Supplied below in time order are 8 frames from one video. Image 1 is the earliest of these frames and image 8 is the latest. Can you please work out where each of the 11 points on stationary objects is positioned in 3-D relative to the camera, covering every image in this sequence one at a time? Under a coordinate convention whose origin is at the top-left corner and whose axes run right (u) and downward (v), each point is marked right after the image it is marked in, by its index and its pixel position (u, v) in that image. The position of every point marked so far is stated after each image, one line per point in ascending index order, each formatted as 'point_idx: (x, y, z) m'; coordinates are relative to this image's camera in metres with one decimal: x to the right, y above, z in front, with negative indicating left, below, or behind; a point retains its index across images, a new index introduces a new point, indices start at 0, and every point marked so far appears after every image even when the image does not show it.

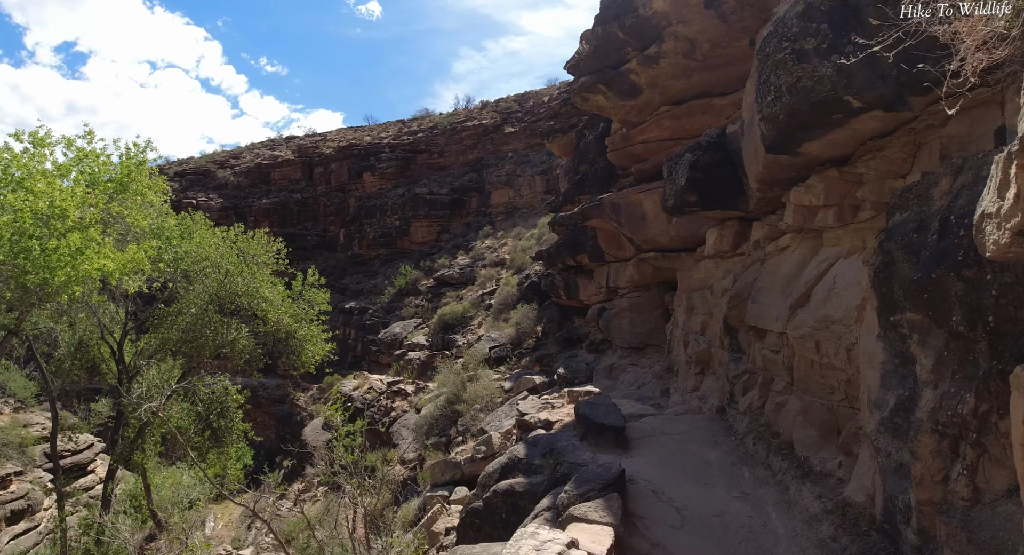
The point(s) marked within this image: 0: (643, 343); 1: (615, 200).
0: (+3.3, -1.7, +16.1) m
1: (+2.4, +1.8, +14.9) m
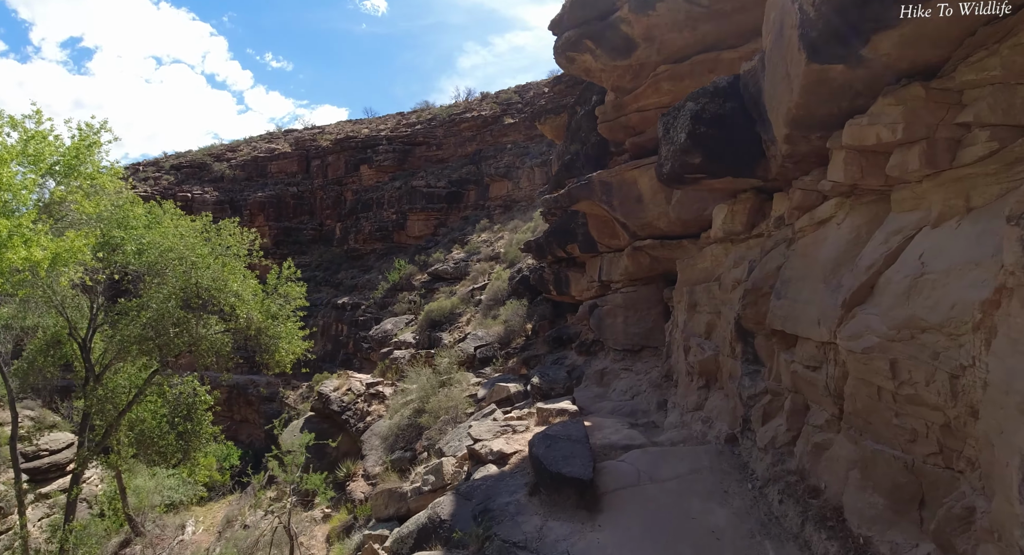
0: (+2.8, -1.5, +14.0) m
1: (+1.9, +2.0, +12.8) m
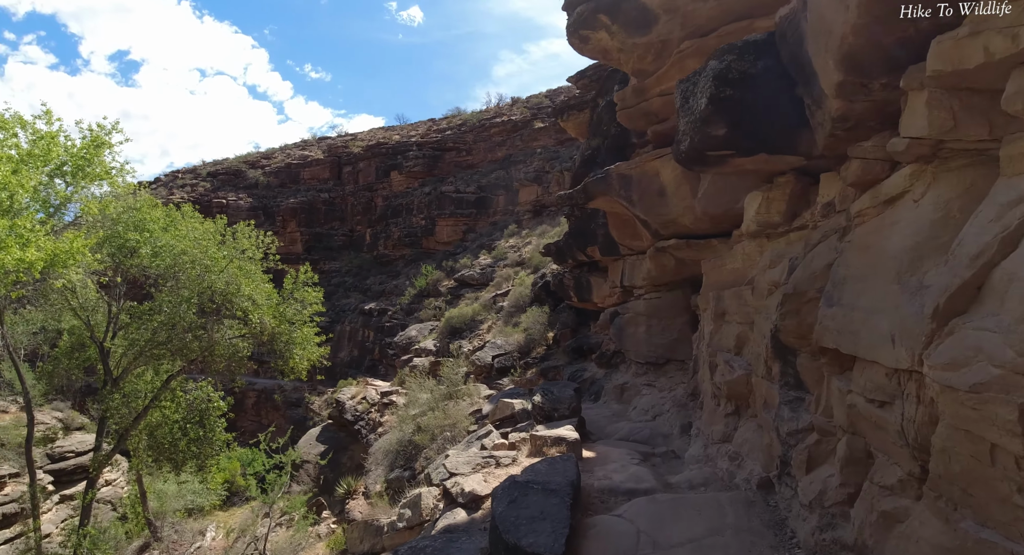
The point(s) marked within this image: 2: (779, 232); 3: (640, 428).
0: (+2.9, -1.6, +12.5) m
1: (+2.0, +1.9, +11.5) m
2: (+3.2, +0.6, +7.7) m
3: (+2.1, -2.5, +10.5) m
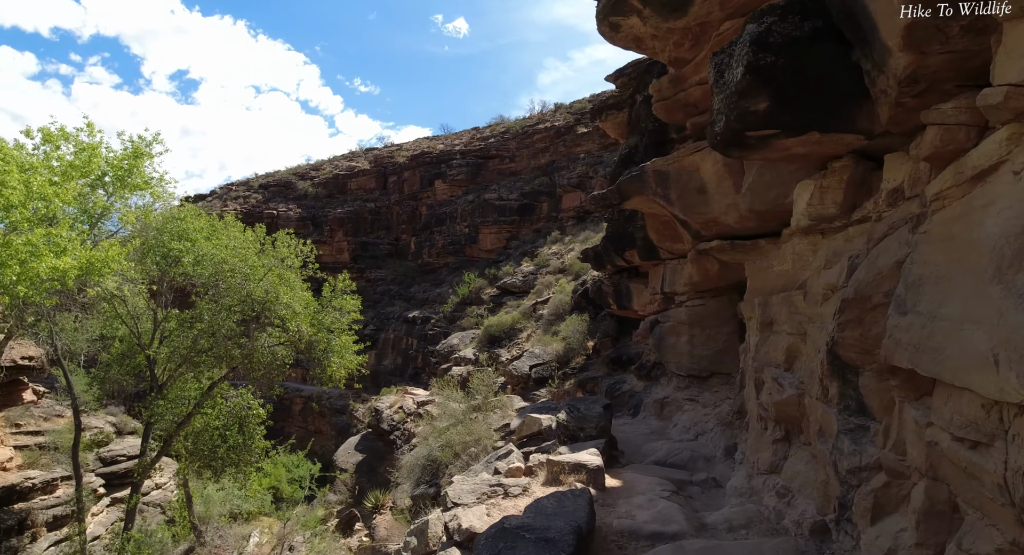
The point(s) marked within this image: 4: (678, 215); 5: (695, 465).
0: (+3.5, -1.7, +11.5) m
1: (+2.5, +1.8, +10.6) m
2: (+3.4, +0.5, +6.7) m
3: (+2.5, -2.6, +9.6) m
4: (+2.7, +1.0, +10.5) m
5: (+2.6, -2.7, +9.3) m
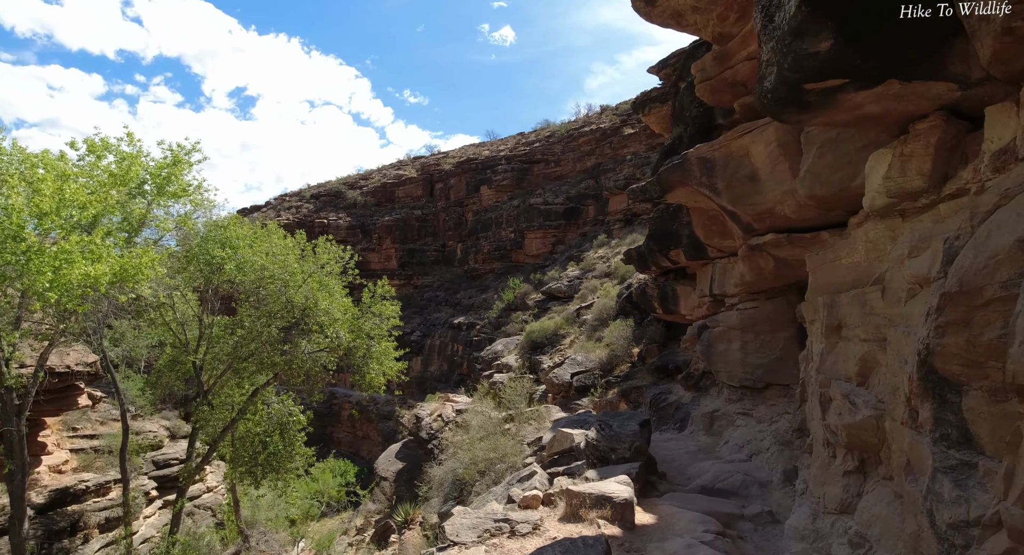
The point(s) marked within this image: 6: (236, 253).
0: (+4.0, -1.7, +10.3) m
1: (+2.9, +1.8, +9.5) m
2: (+3.5, +0.6, +5.6) m
3: (+2.9, -2.6, +8.5) m
4: (+3.1, +1.0, +9.4) m
5: (+3.0, -2.7, +8.1) m
6: (-8.6, +0.8, +19.8) m
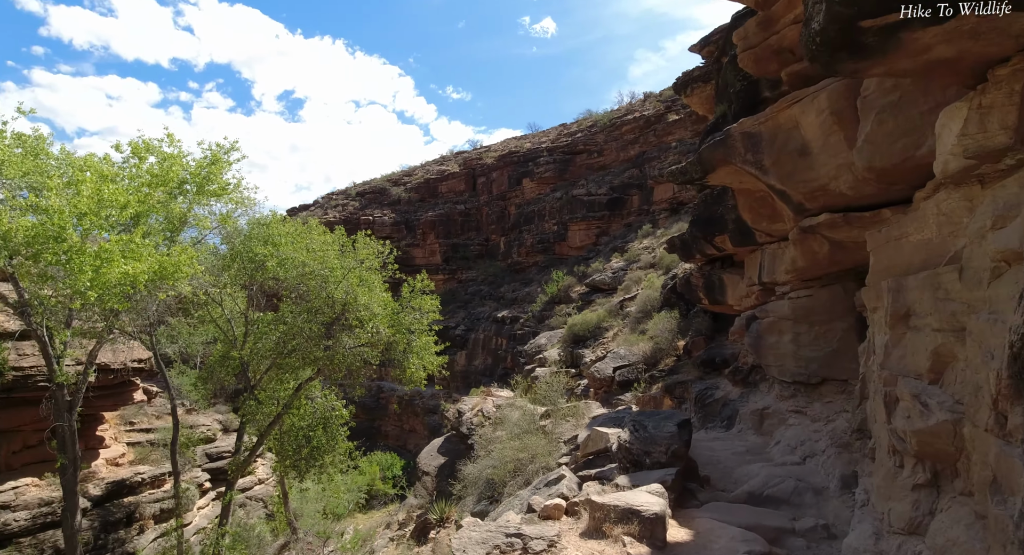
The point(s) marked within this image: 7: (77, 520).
0: (+4.5, -1.5, +9.5) m
1: (+3.2, +2.0, +8.7) m
2: (+3.6, +0.7, +4.8) m
3: (+3.2, -2.4, +7.8) m
4: (+3.5, +1.2, +8.6) m
5: (+3.3, -2.5, +7.4) m
6: (-7.5, +0.9, +19.8) m
7: (-10.1, -5.6, +14.9) m
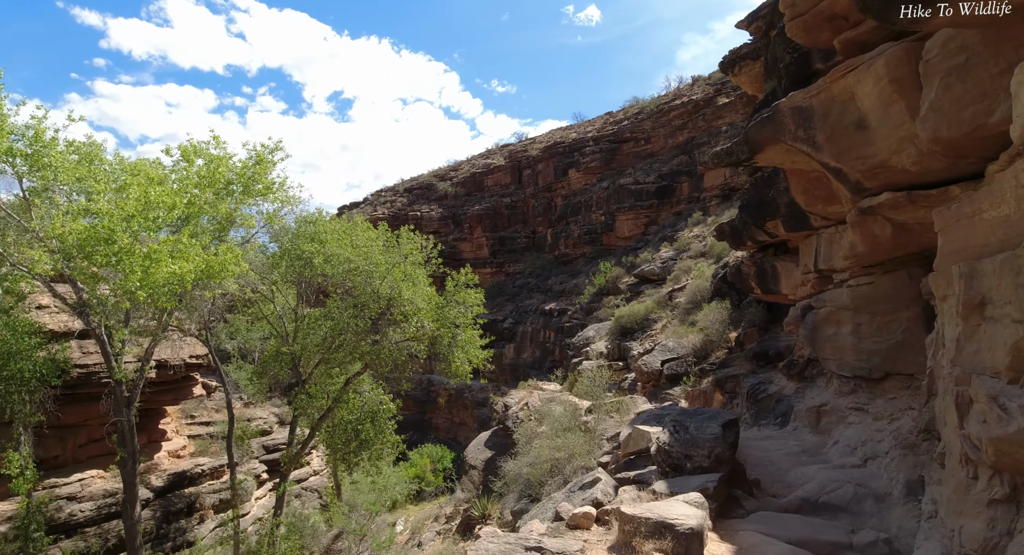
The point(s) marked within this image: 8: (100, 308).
0: (+5.0, -1.3, +8.8) m
1: (+3.6, +2.2, +8.1) m
2: (+3.7, +0.9, +4.1) m
3: (+3.6, -2.2, +7.2) m
4: (+3.9, +1.4, +7.9) m
5: (+3.7, -2.4, +6.8) m
6: (-6.2, +1.0, +20.0) m
7: (-9.0, -5.6, +15.3) m
8: (-9.3, -0.7, +14.4) m
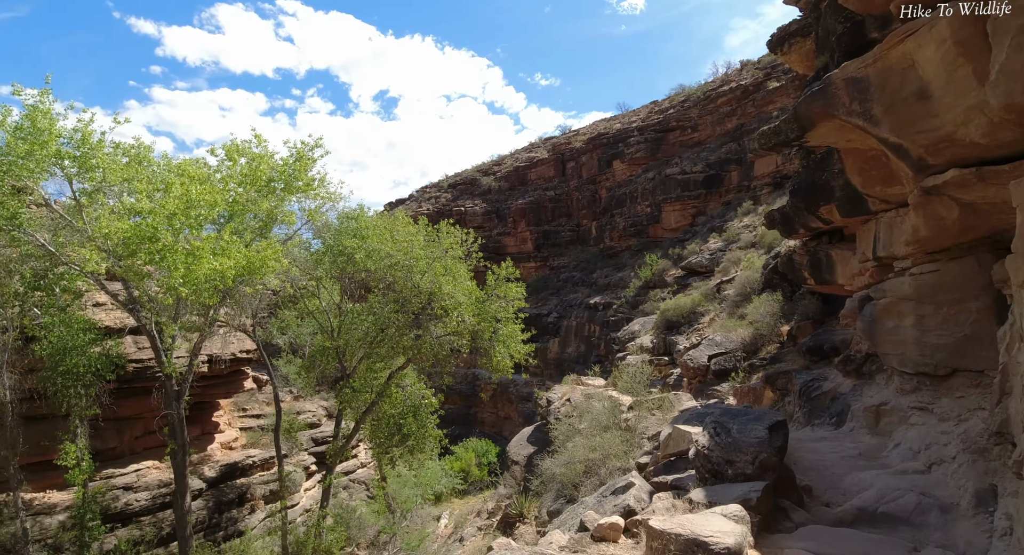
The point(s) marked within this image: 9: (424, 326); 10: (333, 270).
0: (+5.4, -1.2, +8.1) m
1: (+4.0, +2.3, +7.4) m
2: (+3.8, +1.0, +3.5) m
3: (+3.9, -2.1, +6.5) m
4: (+4.2, +1.5, +7.2) m
5: (+4.0, -2.3, +6.2) m
6: (-4.9, +1.2, +20.0) m
7: (-8.1, -5.5, +15.6) m
8: (-8.5, -0.6, +14.7) m
9: (-2.9, -1.5, +19.7) m
10: (-5.8, +0.3, +20.0) m
